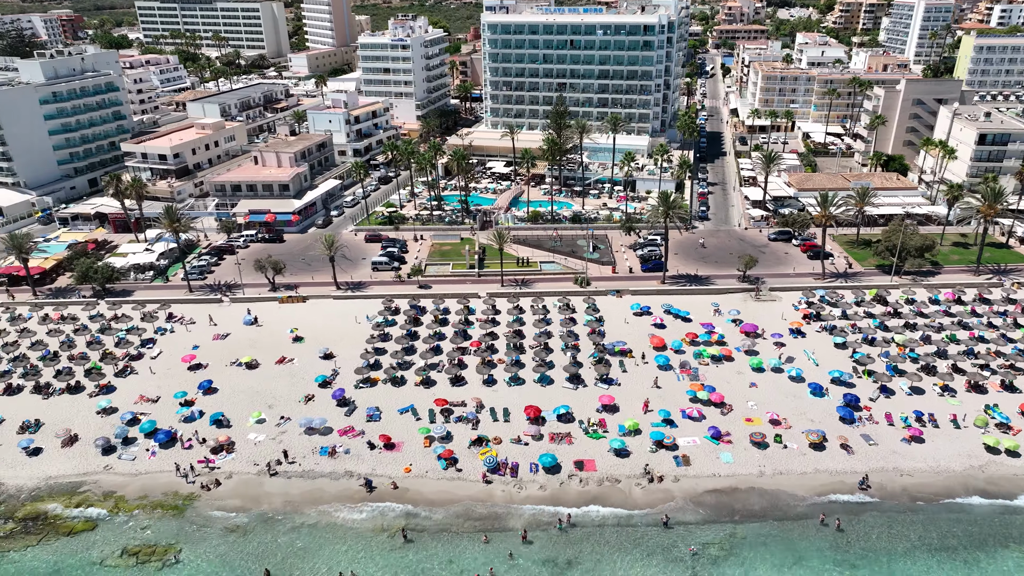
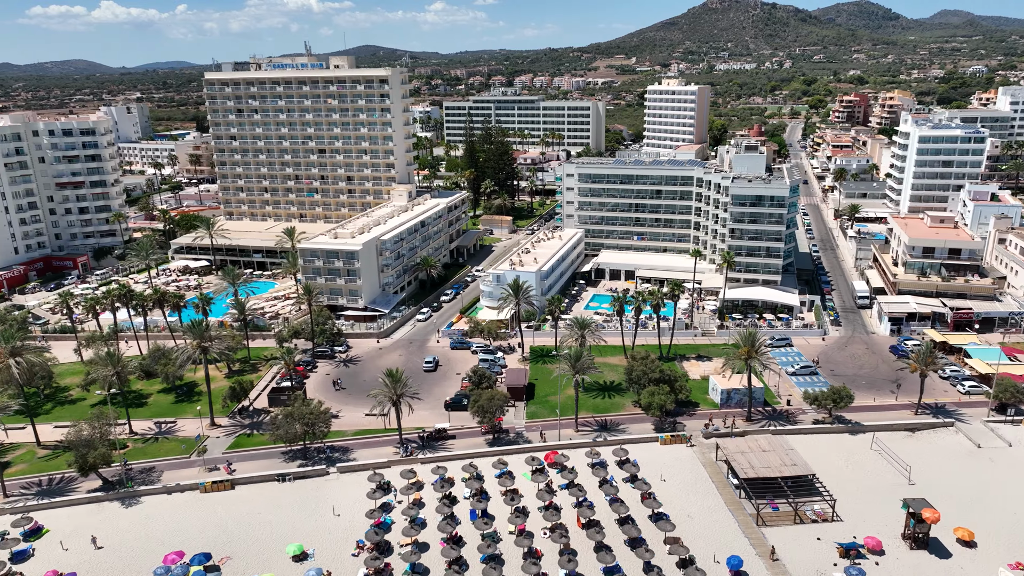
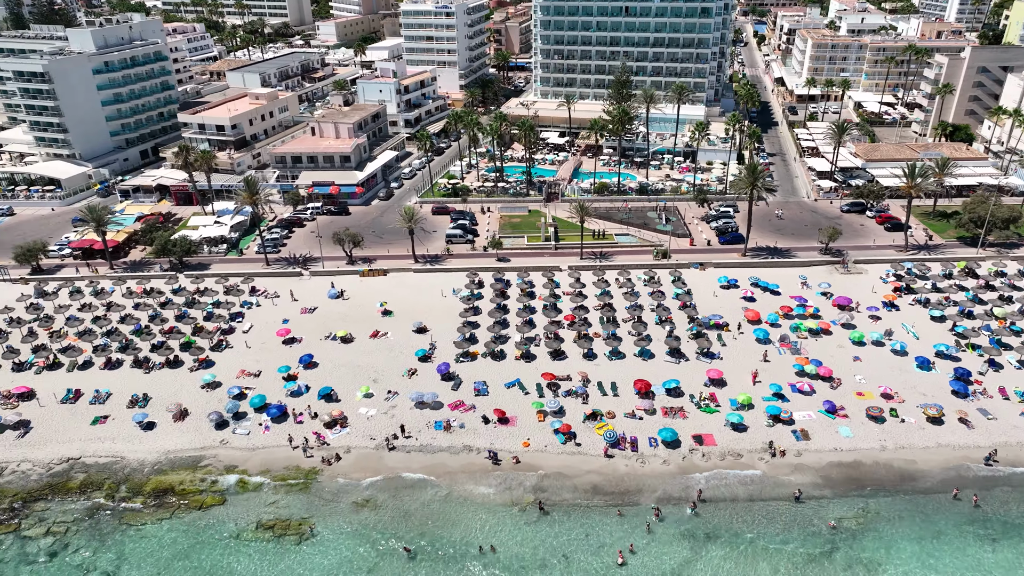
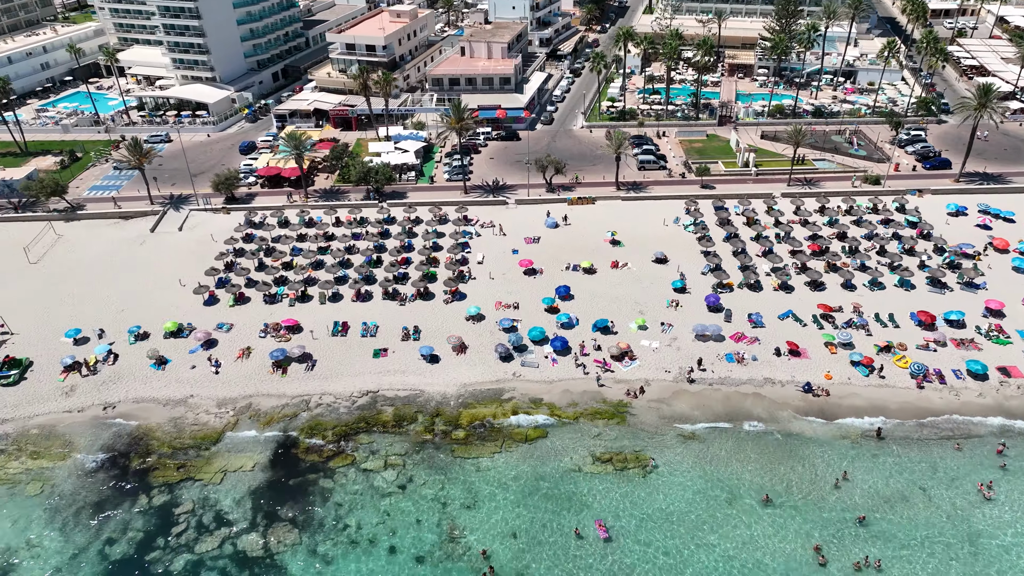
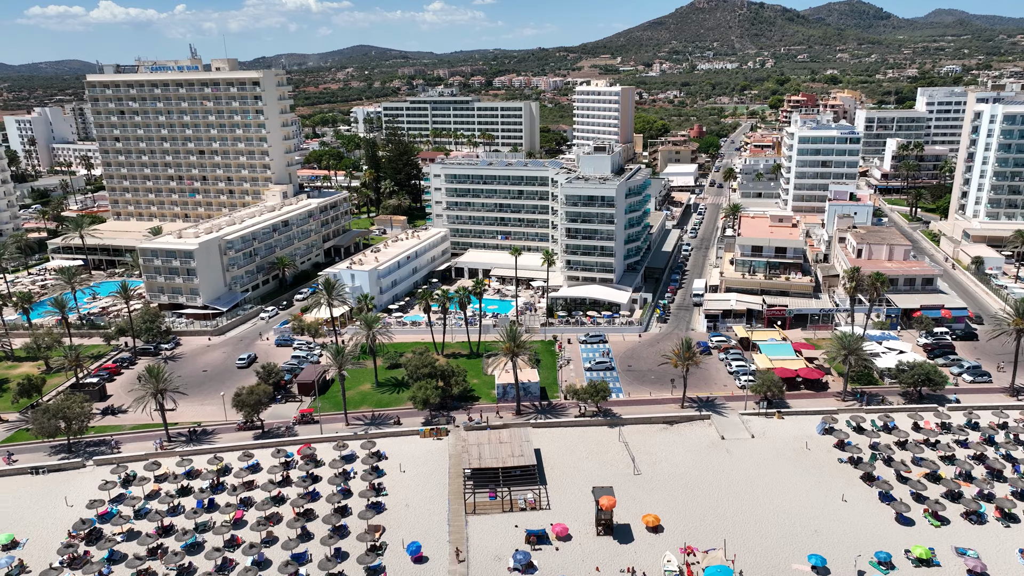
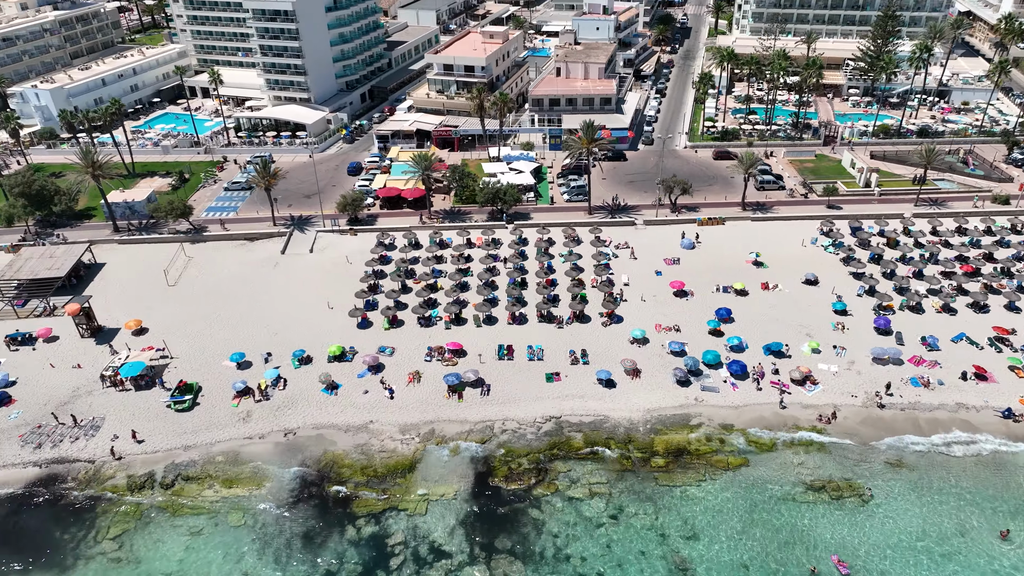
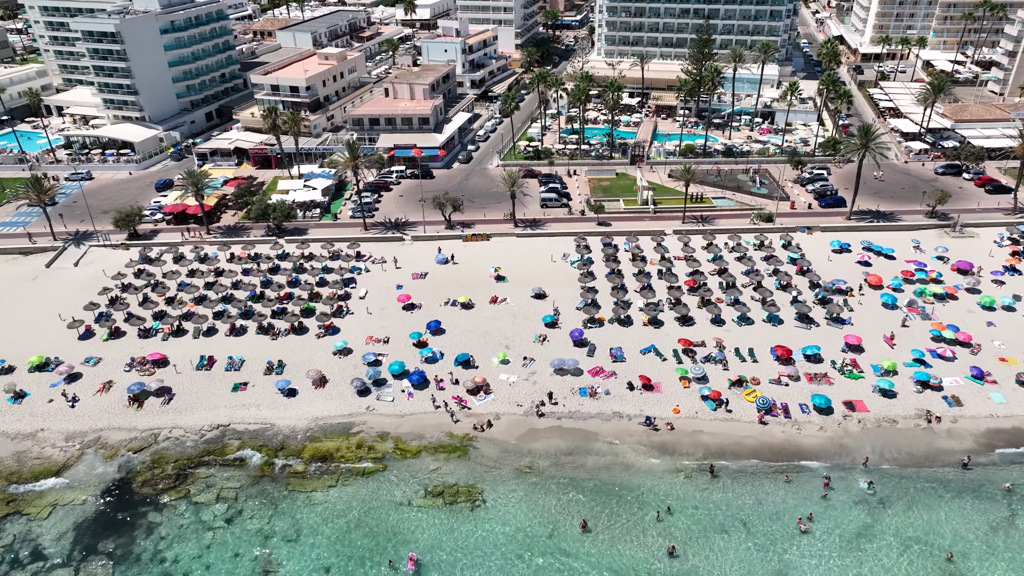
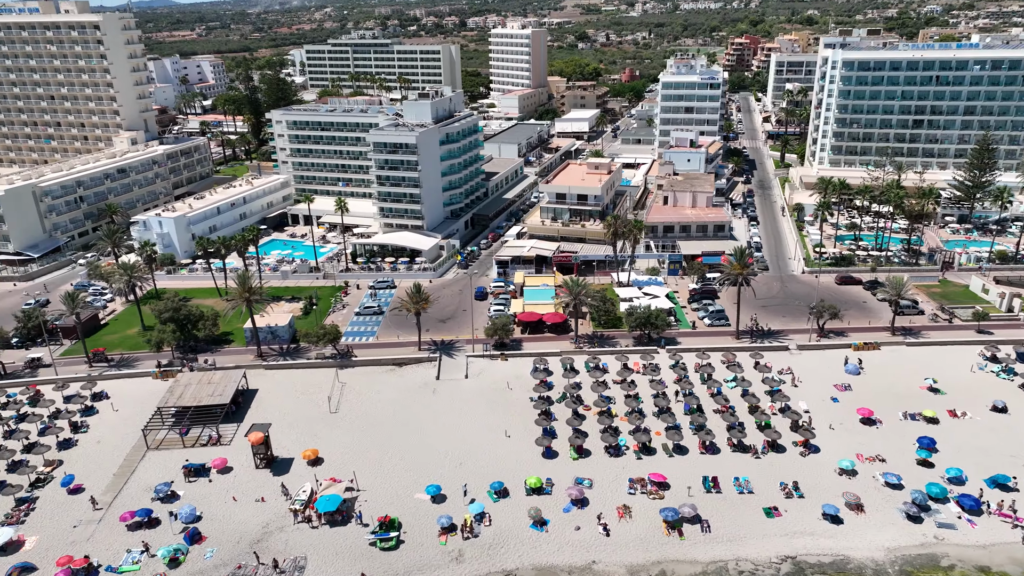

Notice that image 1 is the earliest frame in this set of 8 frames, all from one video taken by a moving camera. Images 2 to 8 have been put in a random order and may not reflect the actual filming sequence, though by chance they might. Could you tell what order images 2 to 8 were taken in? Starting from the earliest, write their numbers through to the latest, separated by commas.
3, 7, 4, 6, 8, 5, 2
